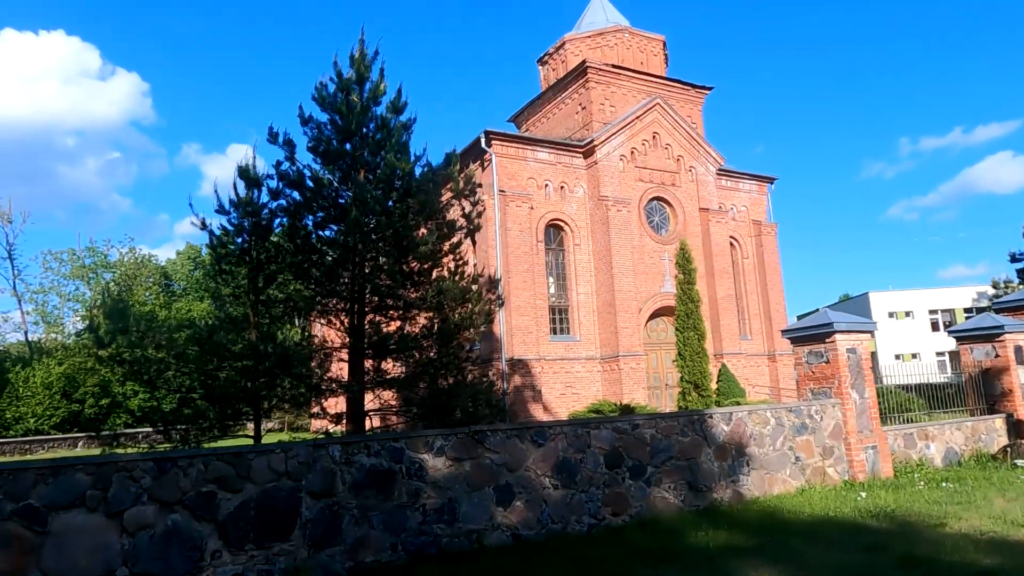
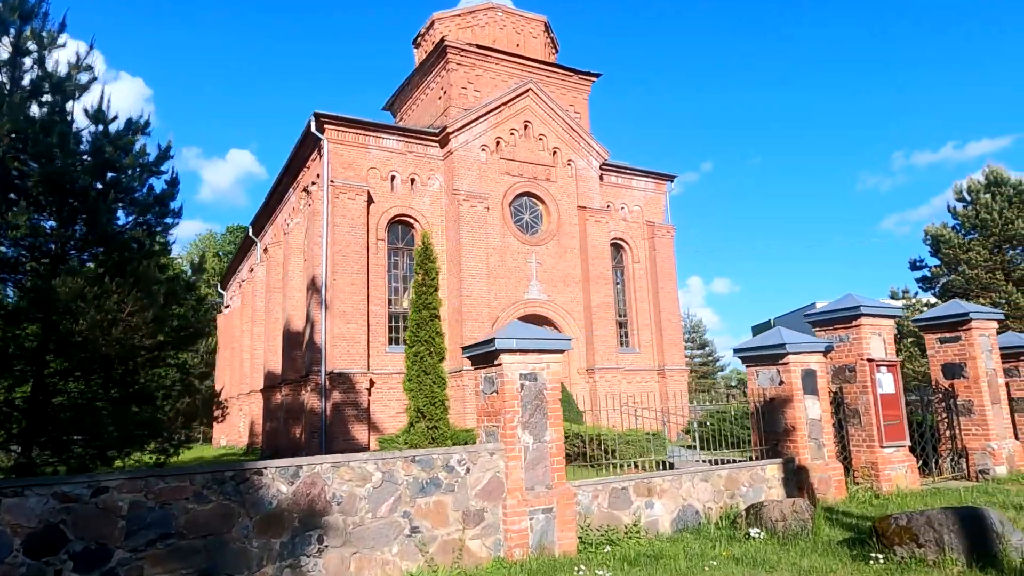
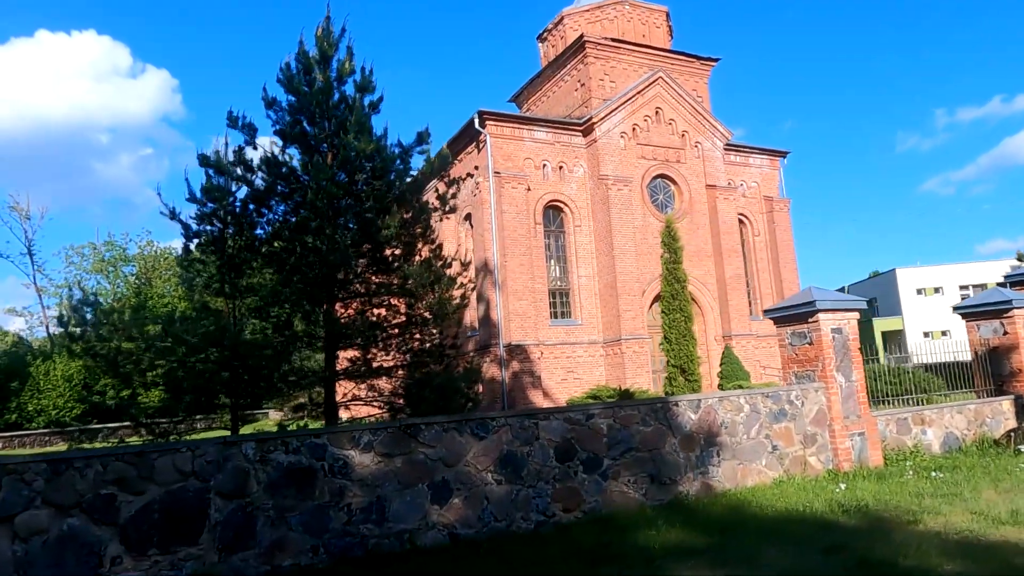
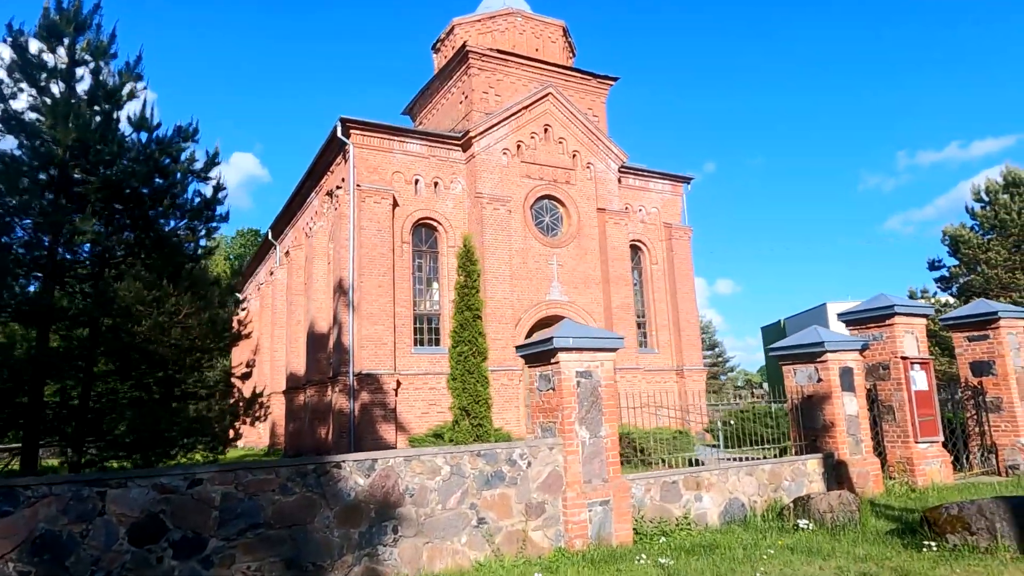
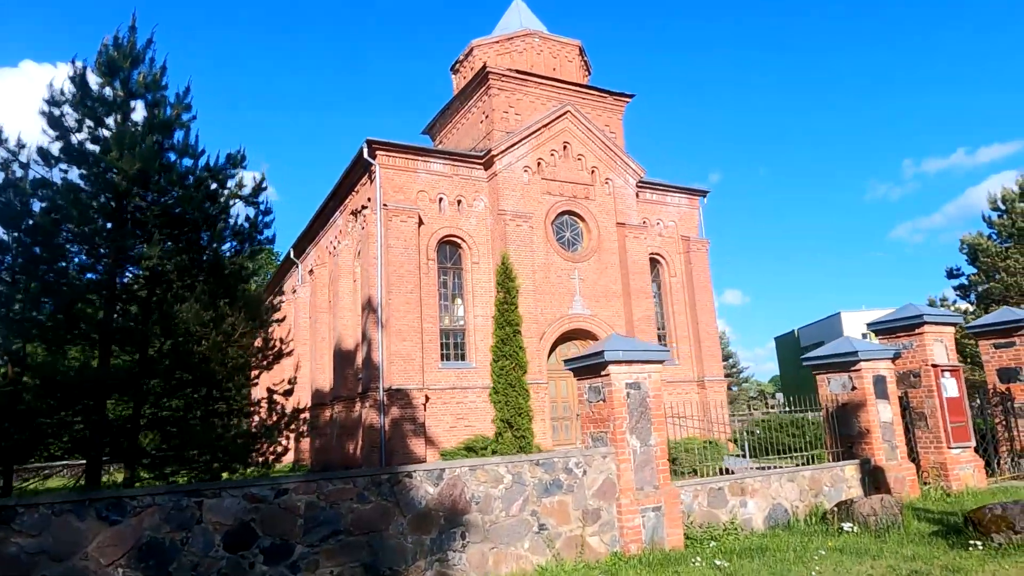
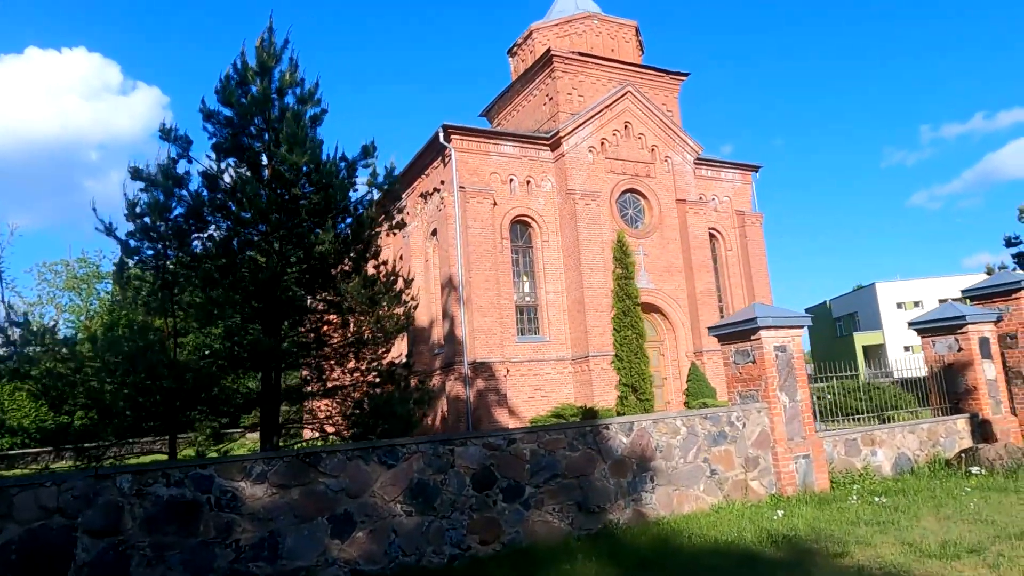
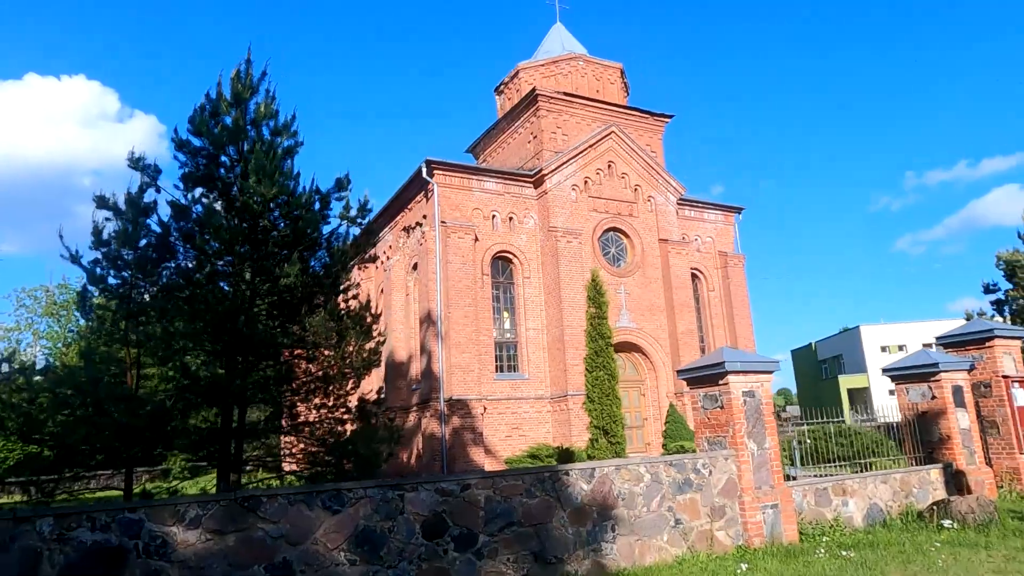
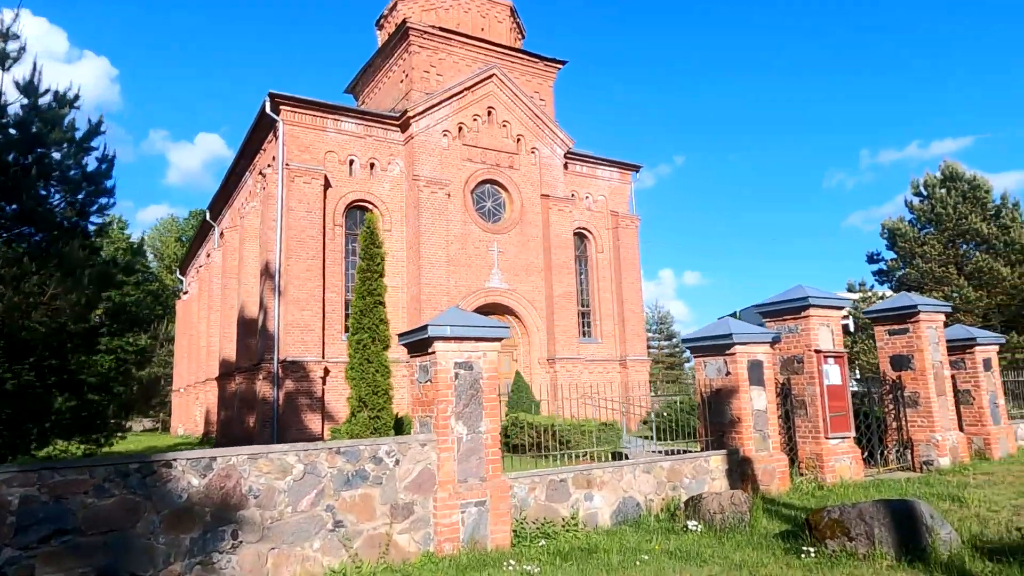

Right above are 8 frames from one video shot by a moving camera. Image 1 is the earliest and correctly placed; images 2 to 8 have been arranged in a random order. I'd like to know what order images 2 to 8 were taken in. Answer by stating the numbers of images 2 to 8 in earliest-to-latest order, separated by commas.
3, 6, 7, 5, 4, 2, 8
